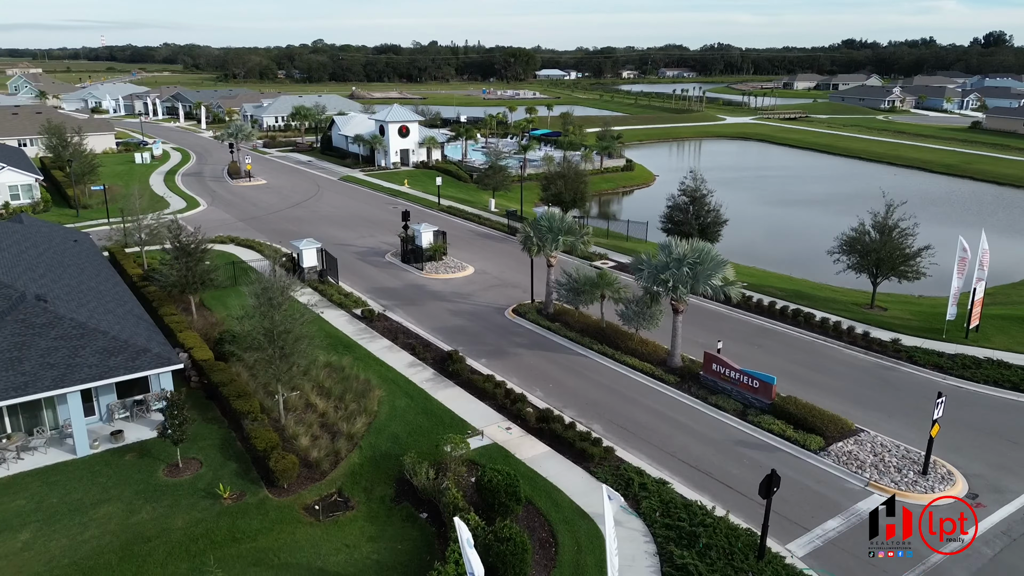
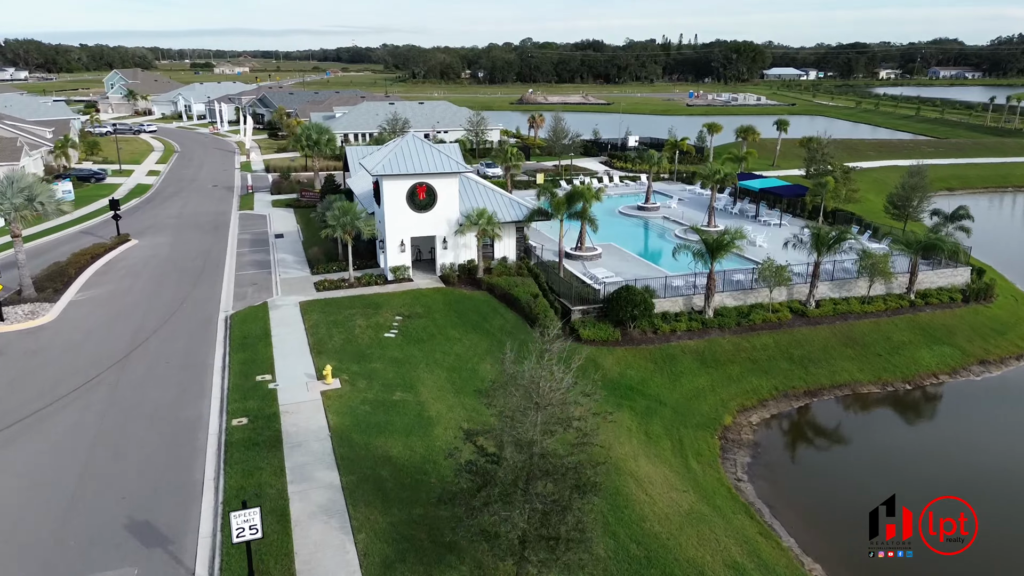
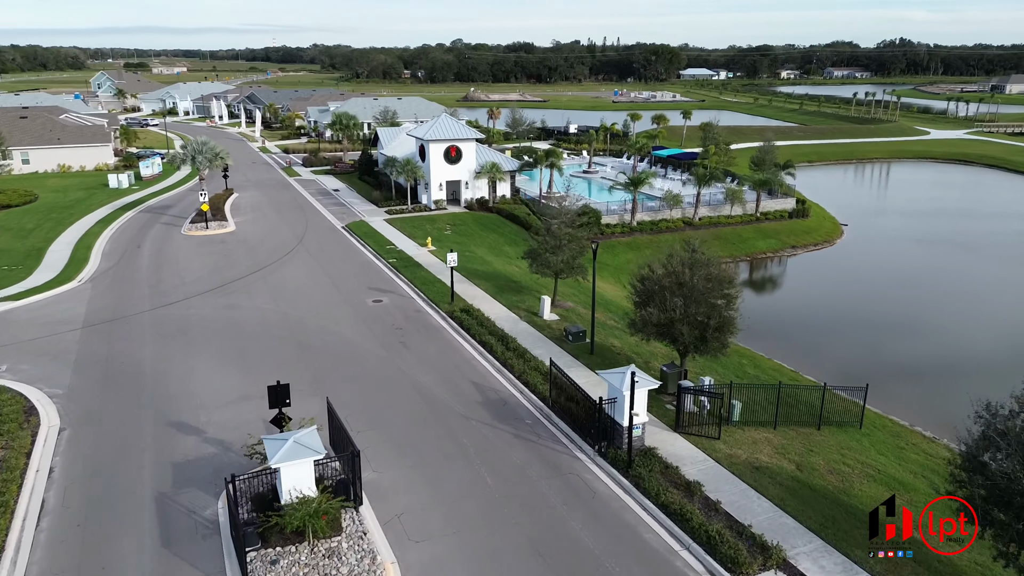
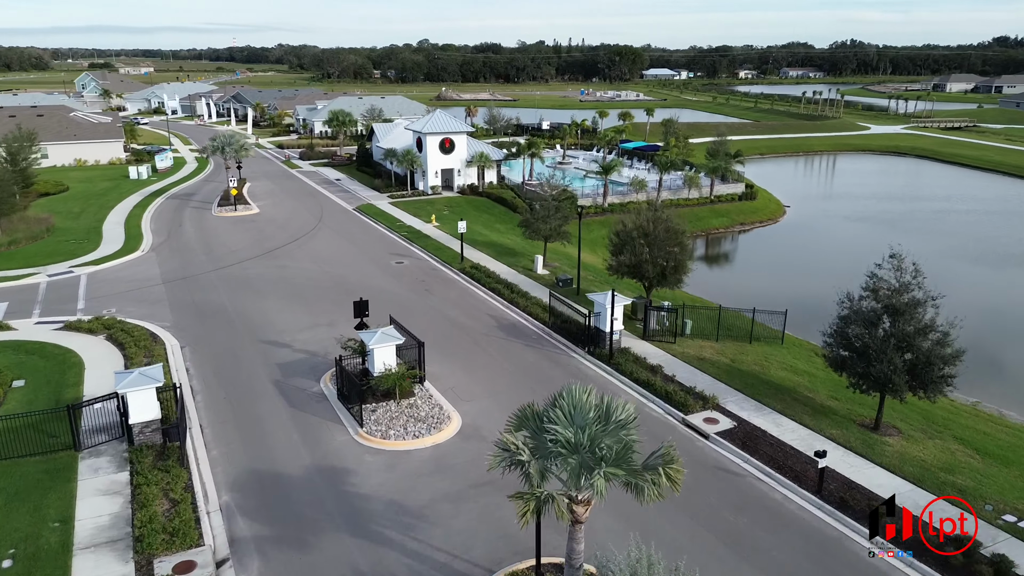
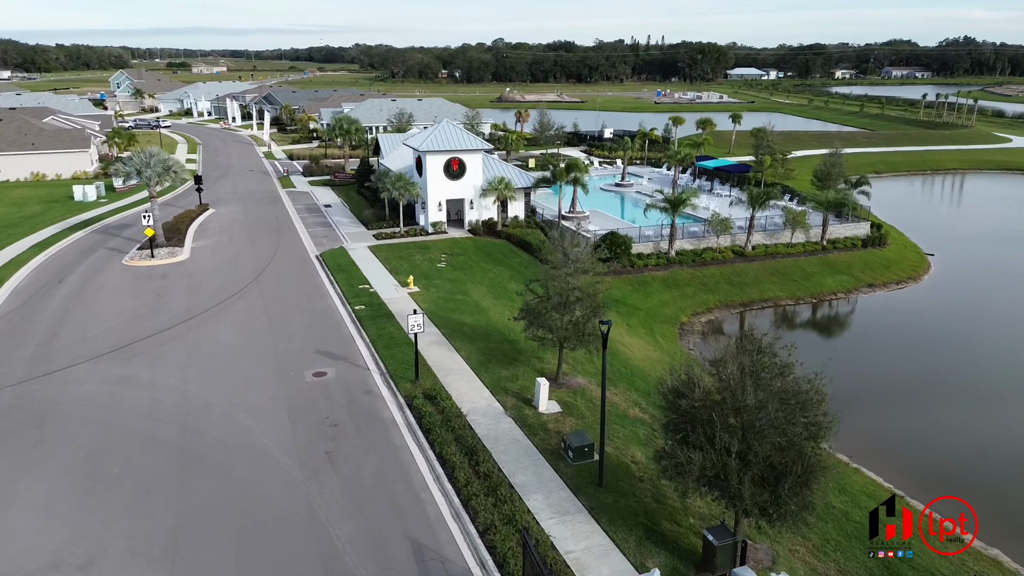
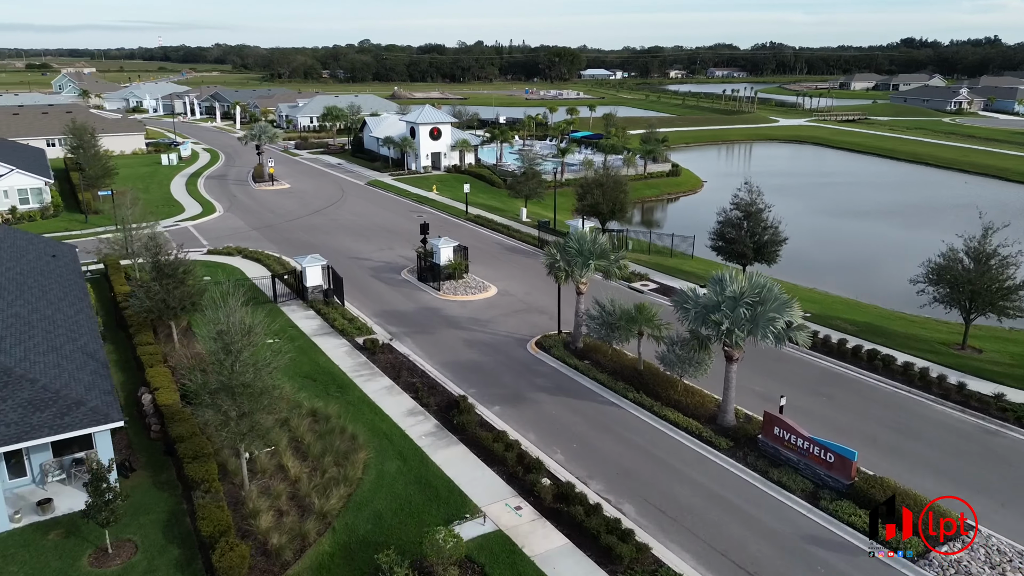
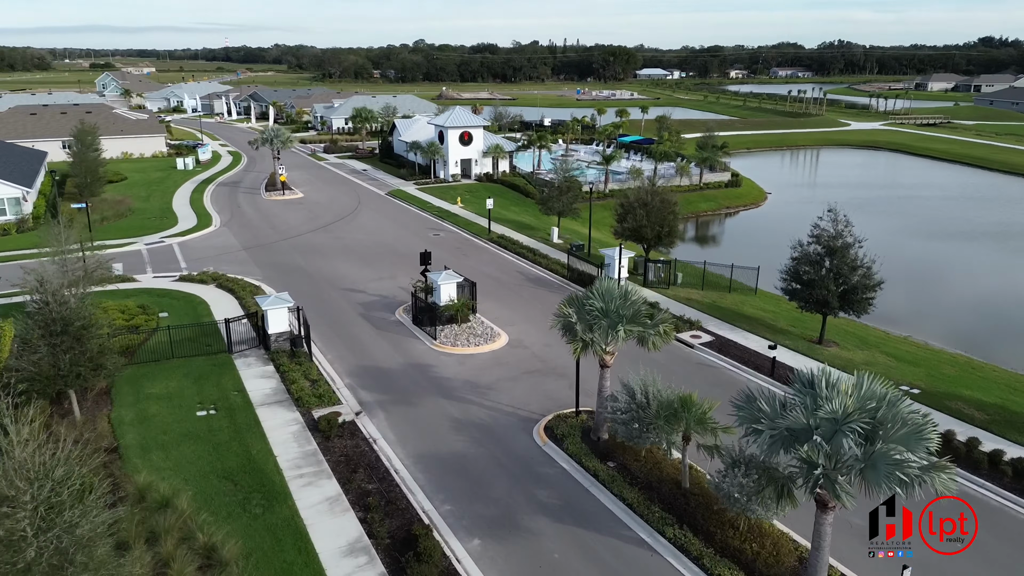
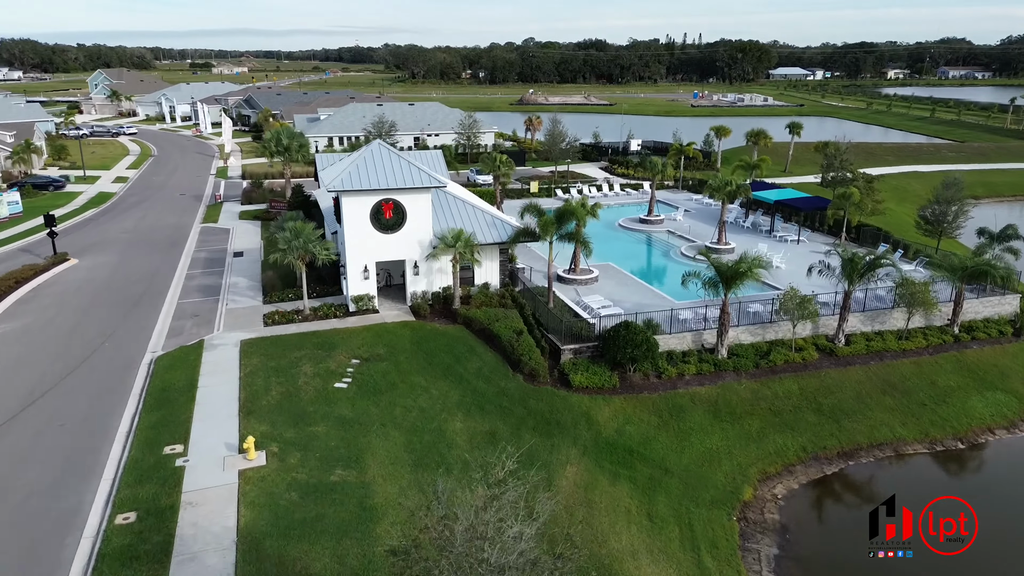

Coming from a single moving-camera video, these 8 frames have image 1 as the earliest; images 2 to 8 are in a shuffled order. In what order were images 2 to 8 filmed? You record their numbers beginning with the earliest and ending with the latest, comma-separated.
6, 7, 4, 3, 5, 2, 8
